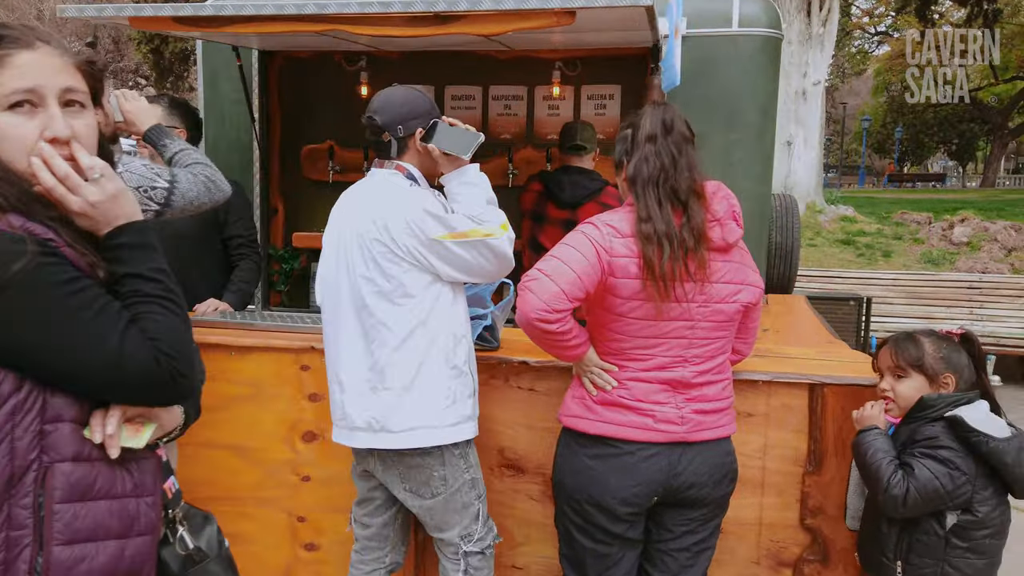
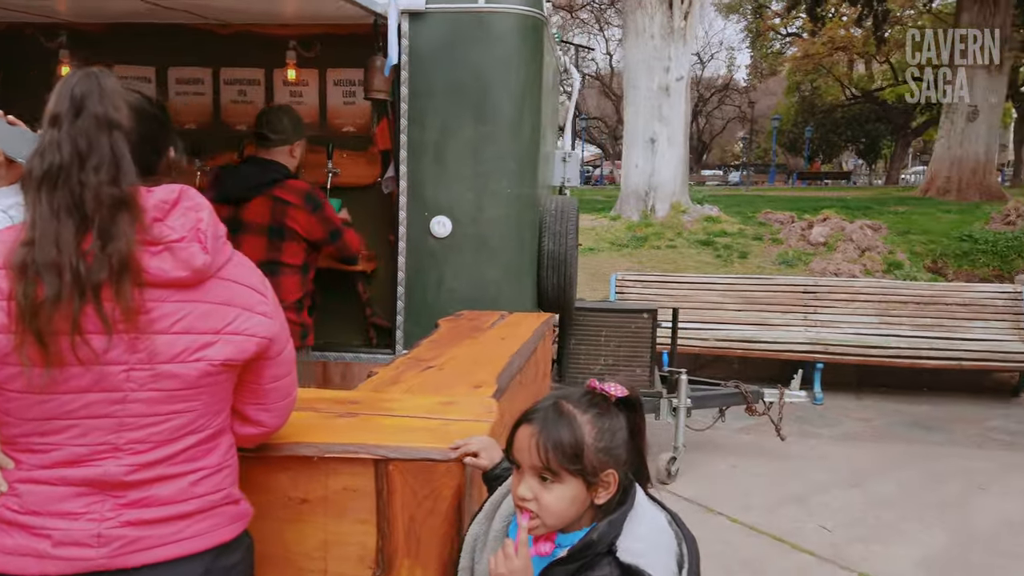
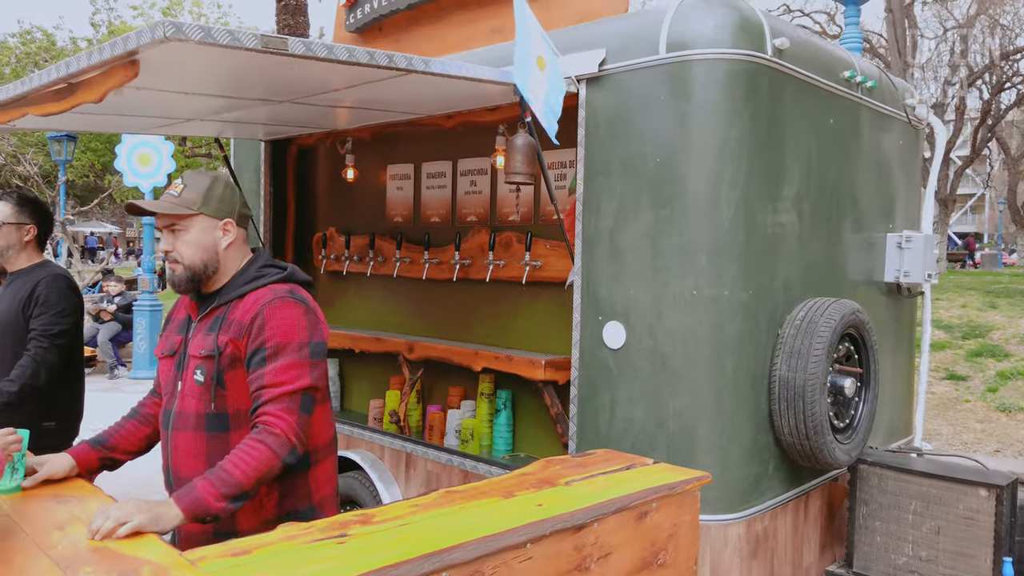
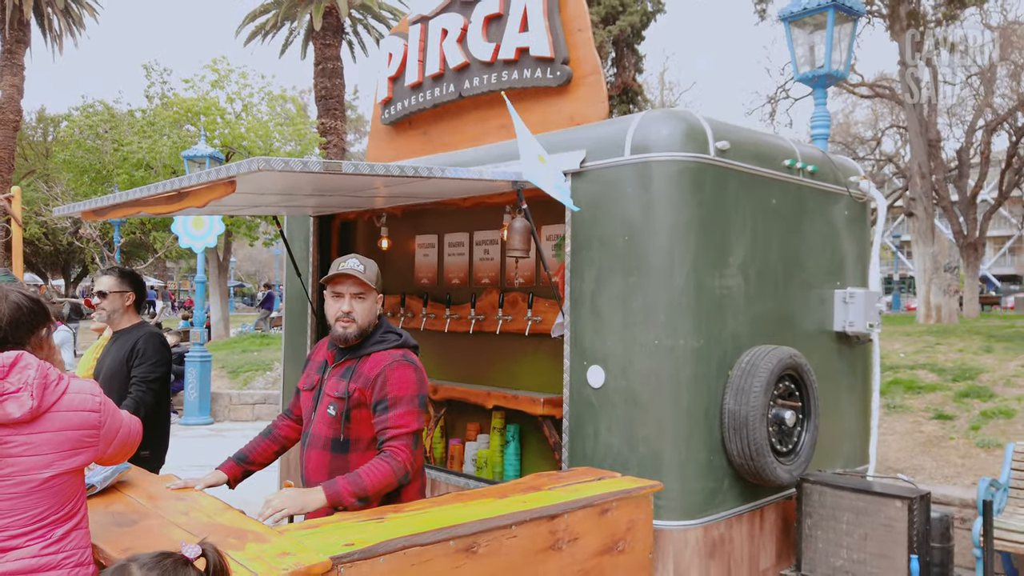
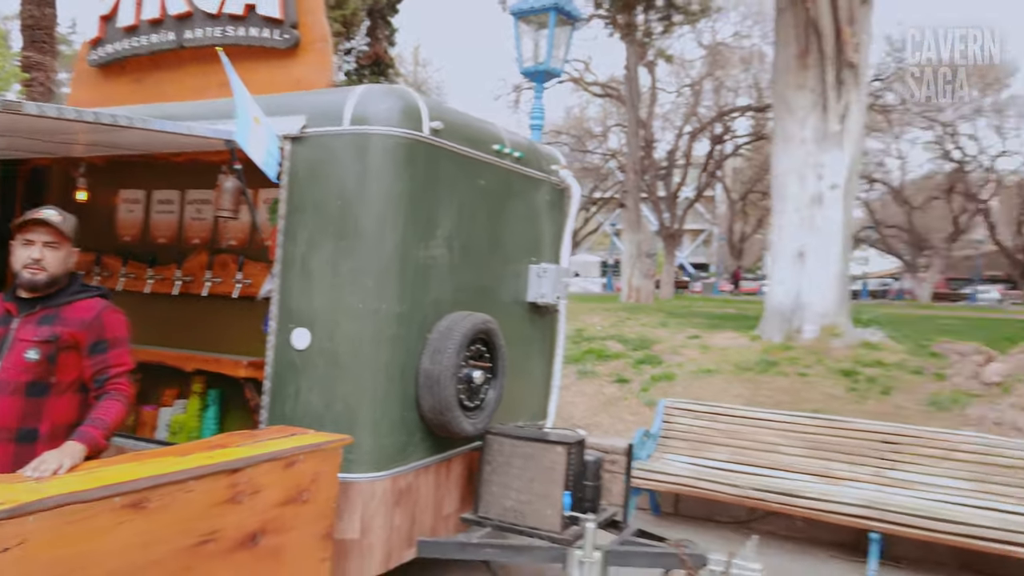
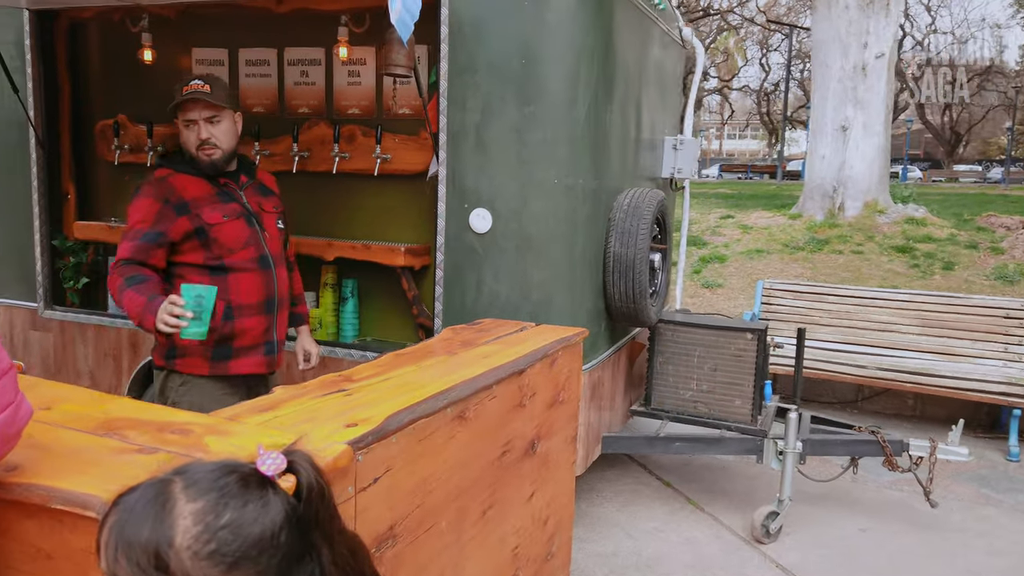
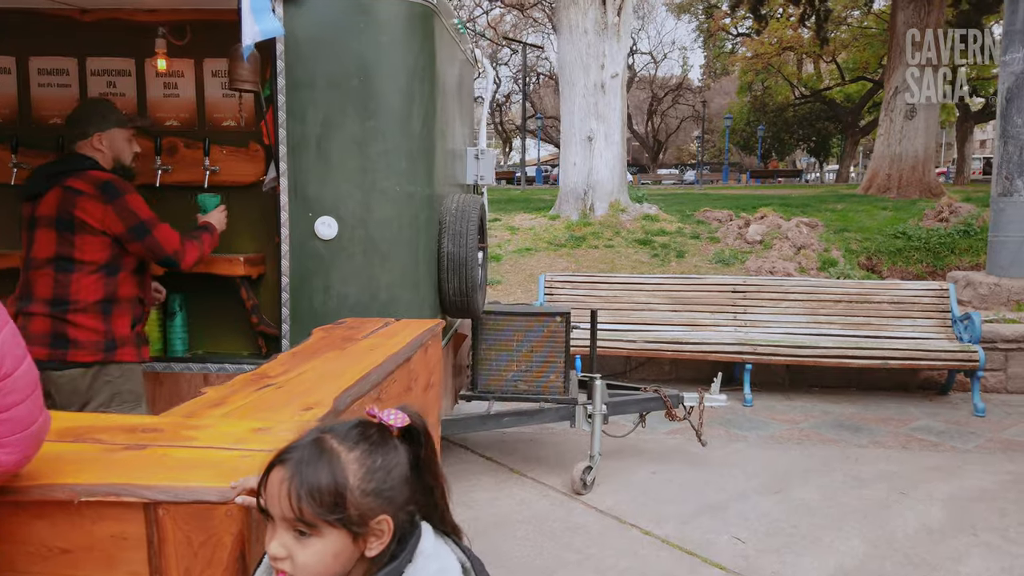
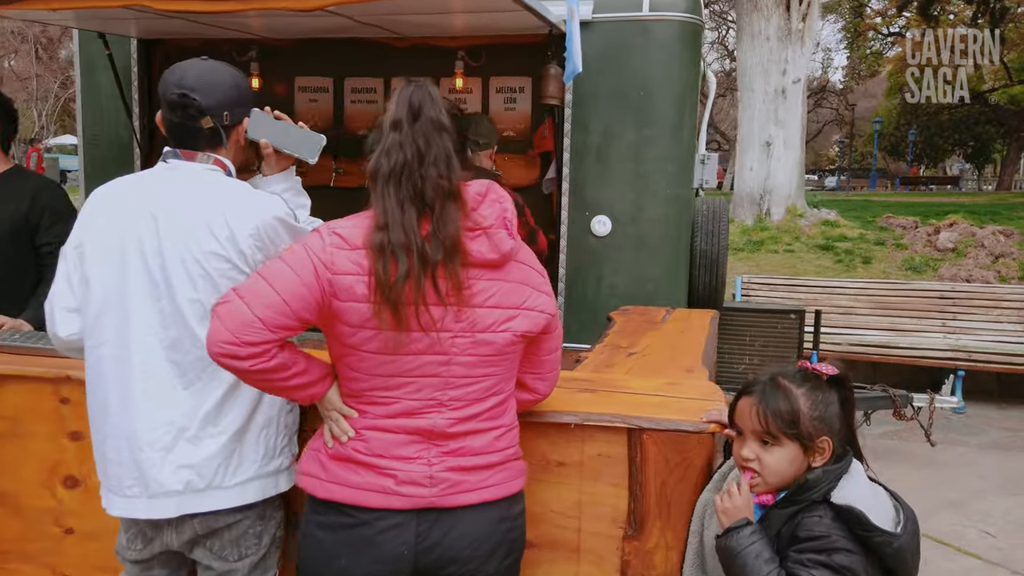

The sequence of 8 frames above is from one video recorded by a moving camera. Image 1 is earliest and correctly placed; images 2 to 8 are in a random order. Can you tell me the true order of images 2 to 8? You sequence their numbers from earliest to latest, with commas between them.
8, 2, 7, 6, 3, 4, 5
